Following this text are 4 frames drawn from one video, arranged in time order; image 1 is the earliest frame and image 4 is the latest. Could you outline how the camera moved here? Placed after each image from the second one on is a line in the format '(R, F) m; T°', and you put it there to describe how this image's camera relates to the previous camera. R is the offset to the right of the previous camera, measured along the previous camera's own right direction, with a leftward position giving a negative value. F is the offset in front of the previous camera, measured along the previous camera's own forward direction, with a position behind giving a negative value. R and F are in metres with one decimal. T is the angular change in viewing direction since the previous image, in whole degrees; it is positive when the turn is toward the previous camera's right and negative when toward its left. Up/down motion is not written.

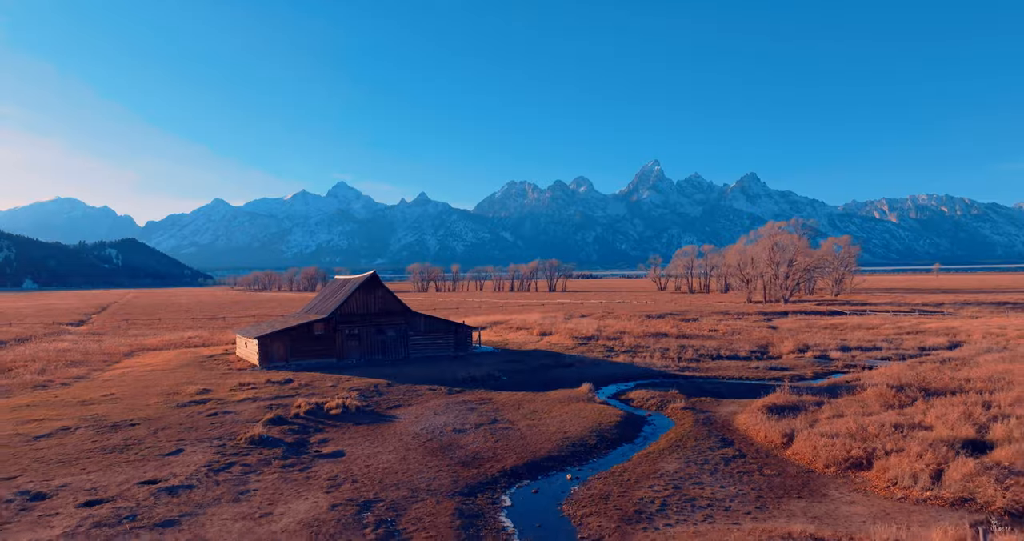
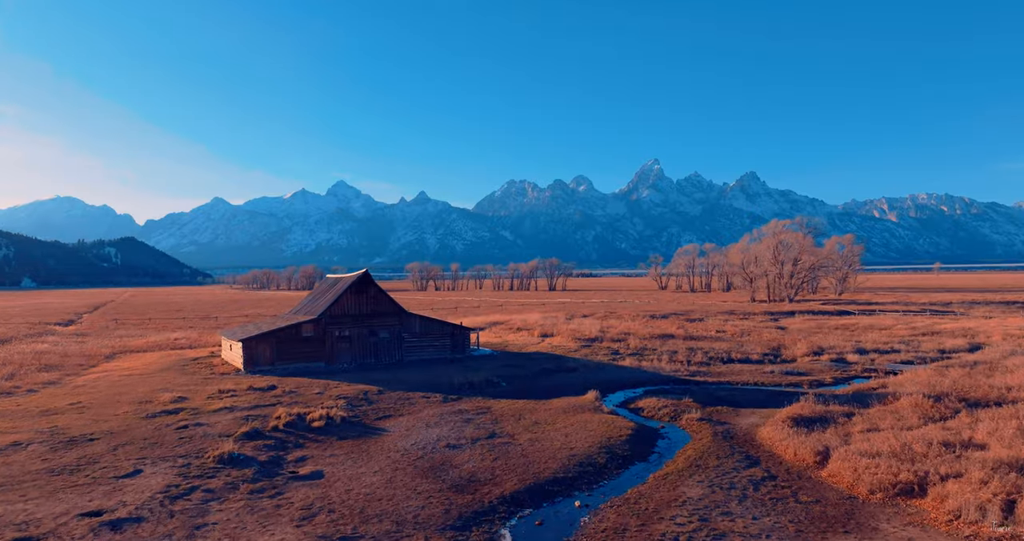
(0.0, +2.0) m; 0°
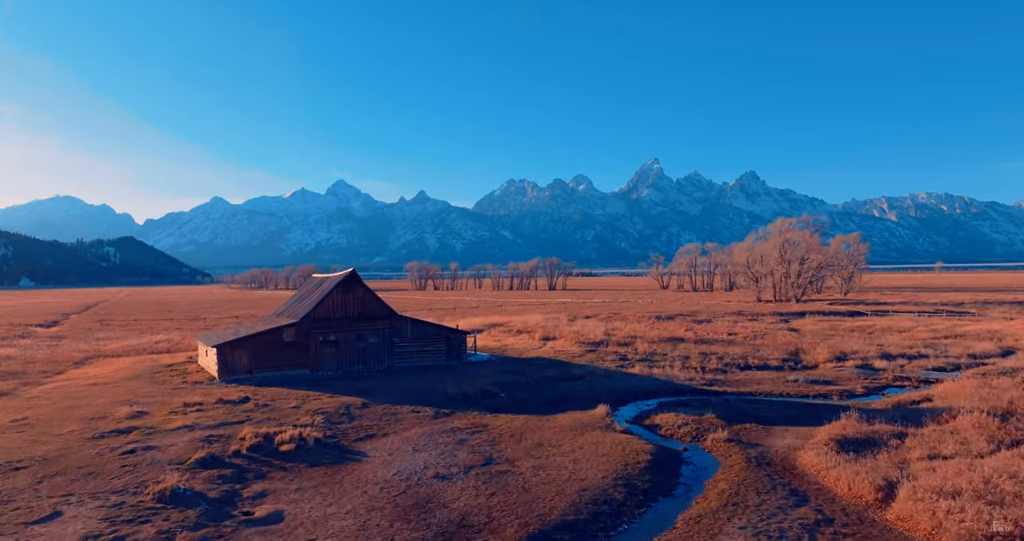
(0.0, +2.8) m; 0°
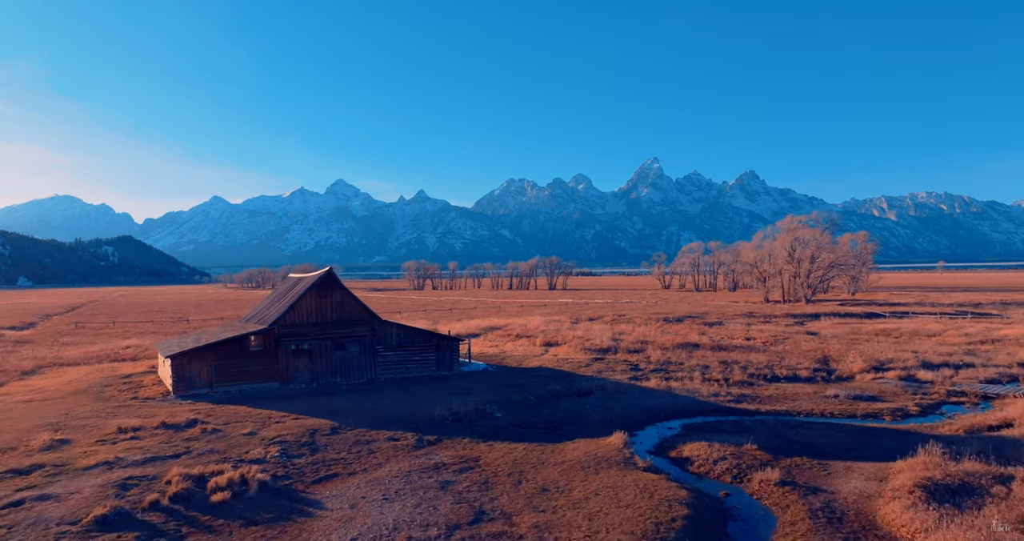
(0.0, +3.9) m; 0°
